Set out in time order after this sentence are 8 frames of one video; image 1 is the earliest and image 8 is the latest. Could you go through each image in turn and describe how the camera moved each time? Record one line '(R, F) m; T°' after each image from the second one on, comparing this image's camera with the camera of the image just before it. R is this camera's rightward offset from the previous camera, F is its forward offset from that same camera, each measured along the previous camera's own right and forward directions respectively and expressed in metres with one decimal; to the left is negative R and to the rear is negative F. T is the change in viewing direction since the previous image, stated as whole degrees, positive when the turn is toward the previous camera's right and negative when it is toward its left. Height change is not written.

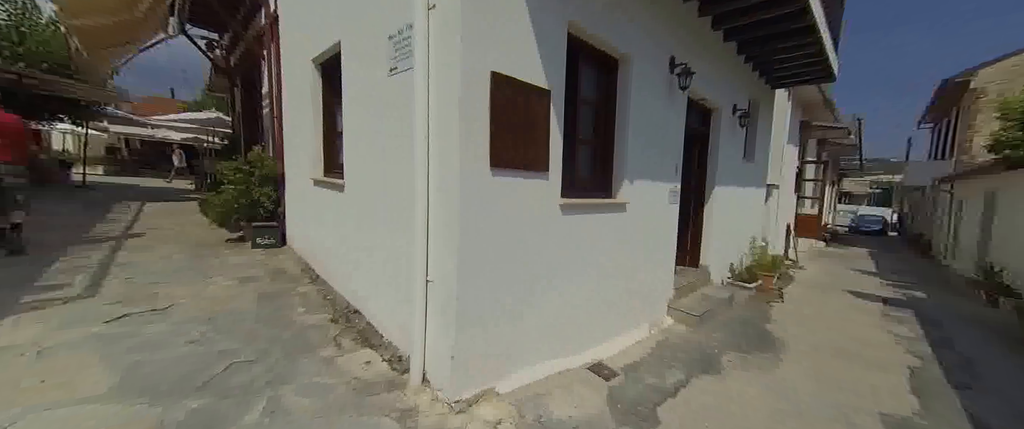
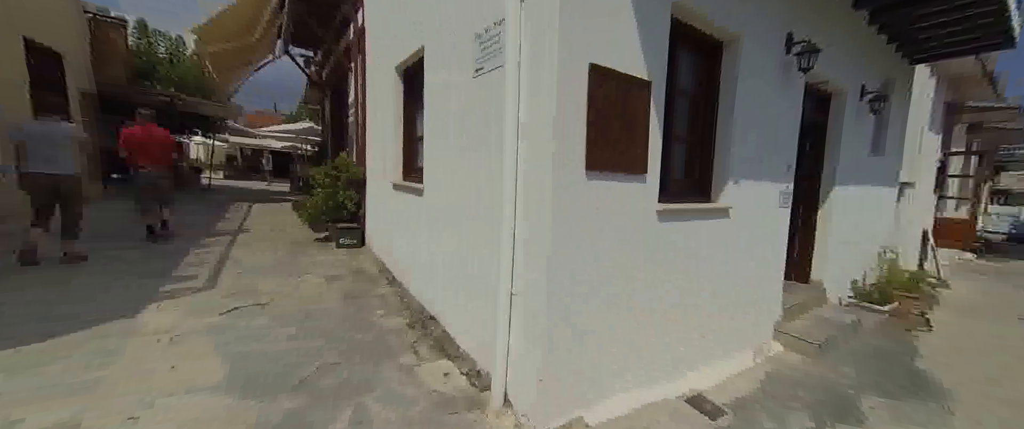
(-0.2, +0.2) m; -10°
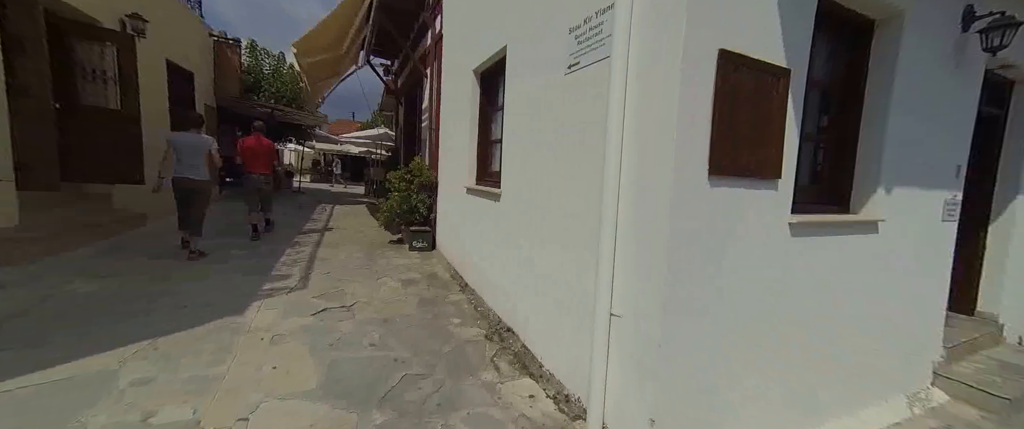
(-0.2, +0.2) m; -9°
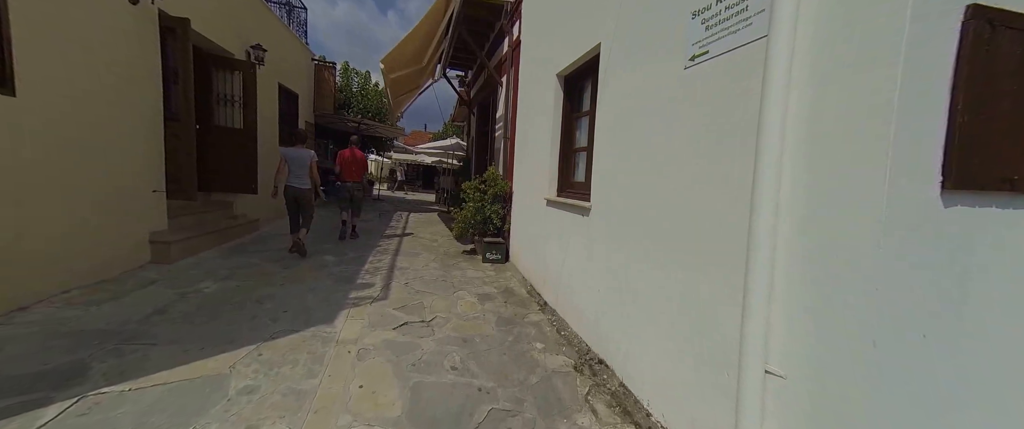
(-0.2, +0.2) m; -10°
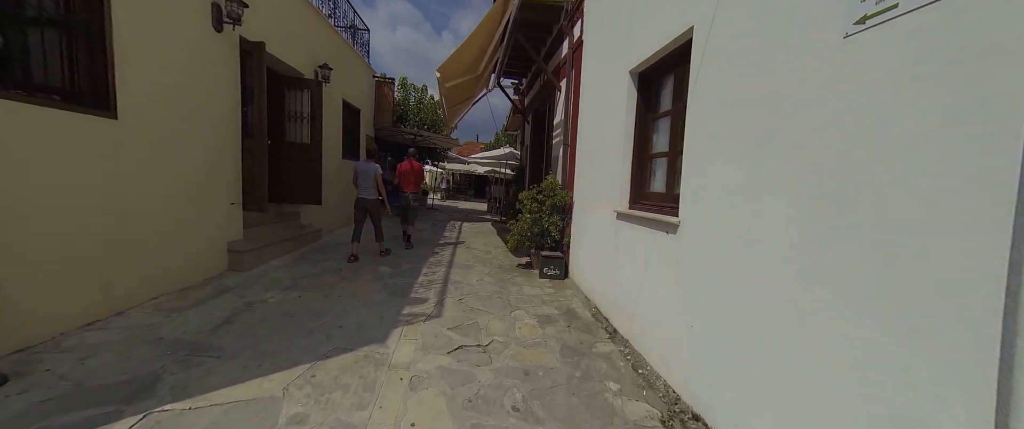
(-0.1, +0.3) m; -8°
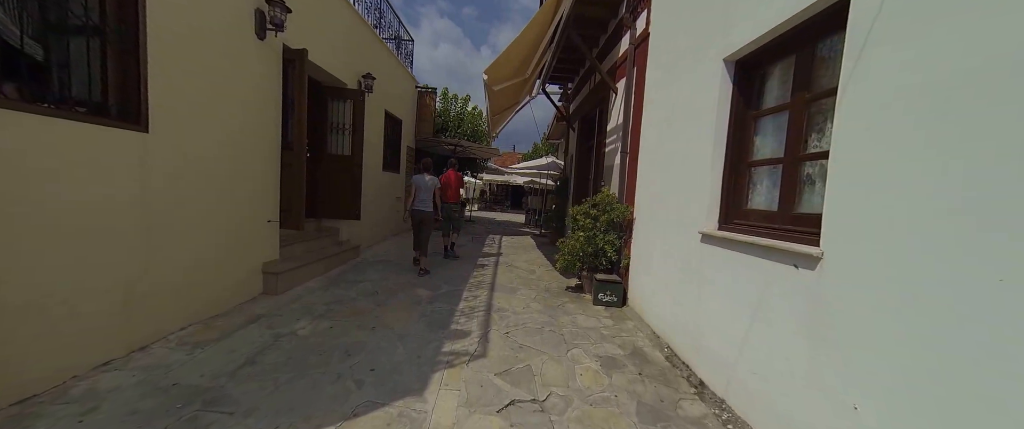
(-0.2, +0.5) m; -6°
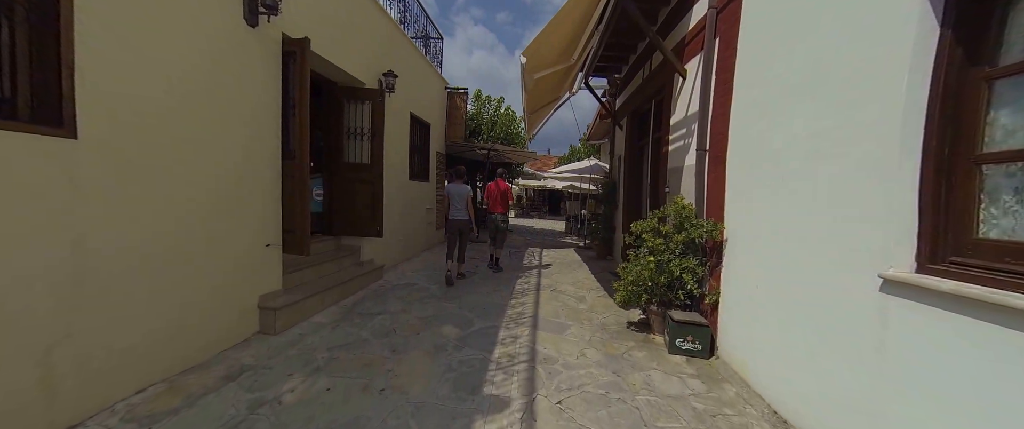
(-0.1, +0.9) m; -5°
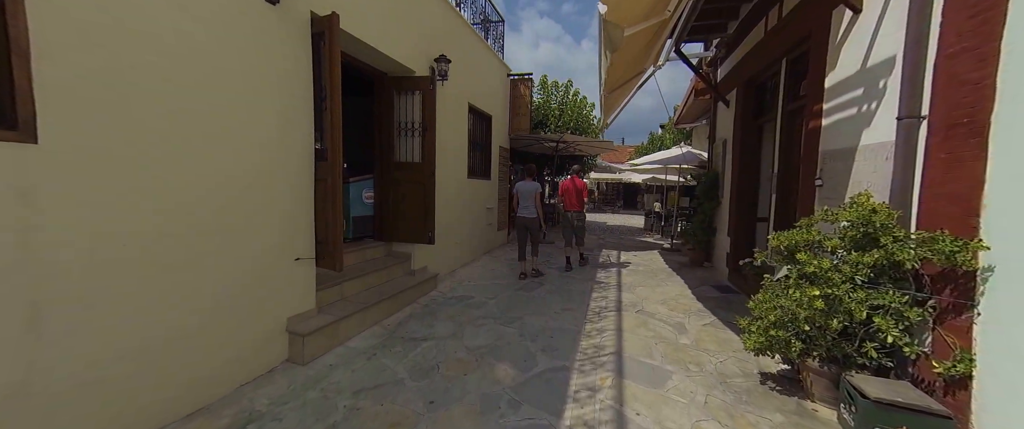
(0.0, +1.0) m; -11°
